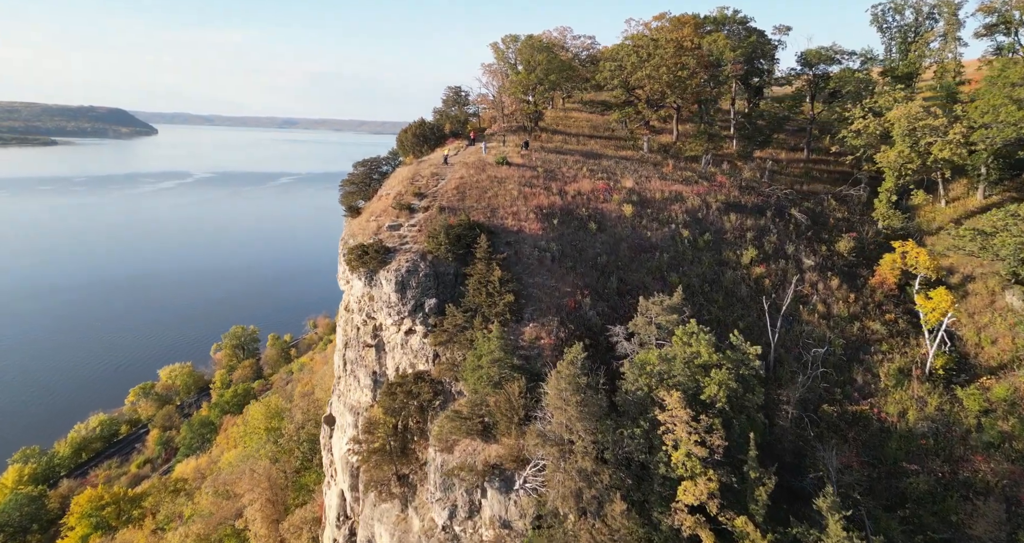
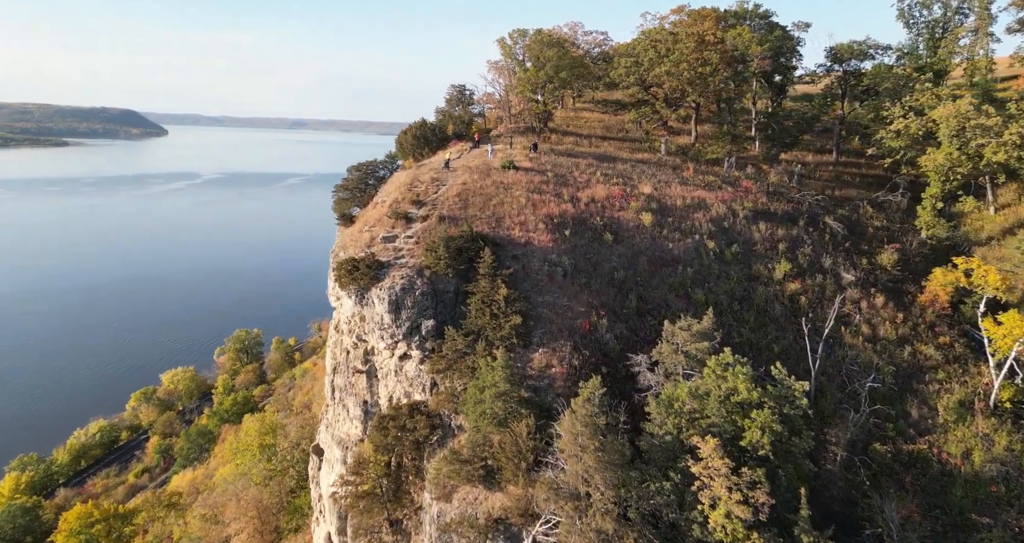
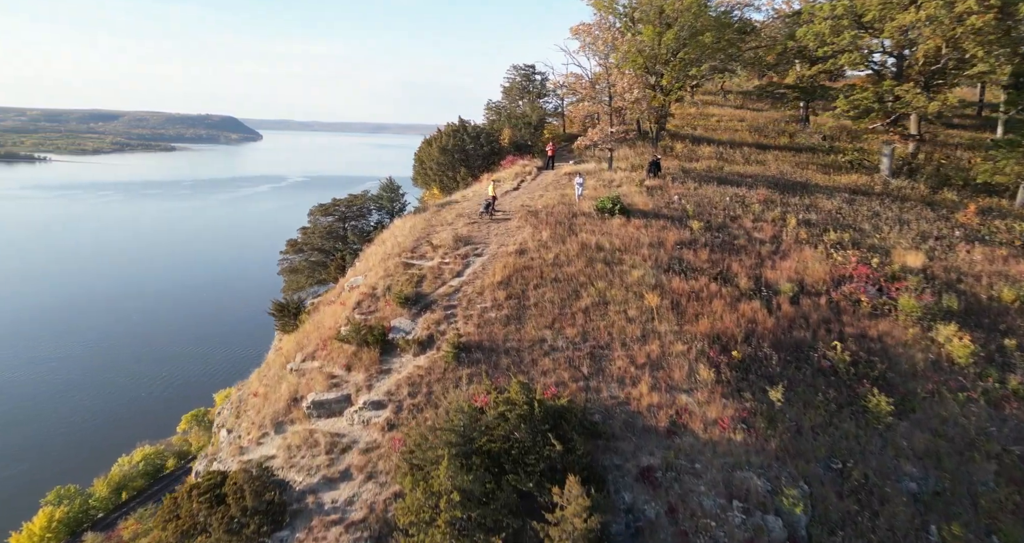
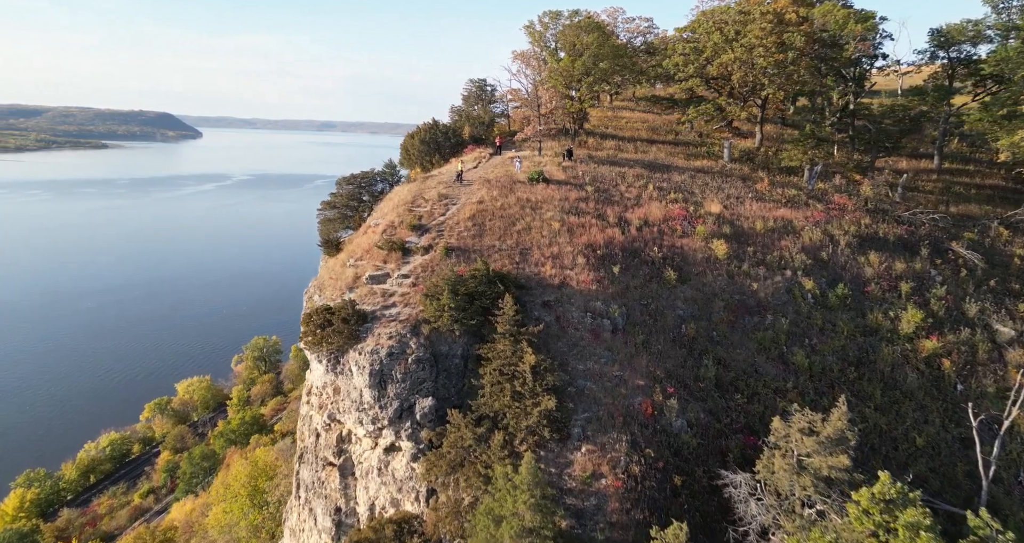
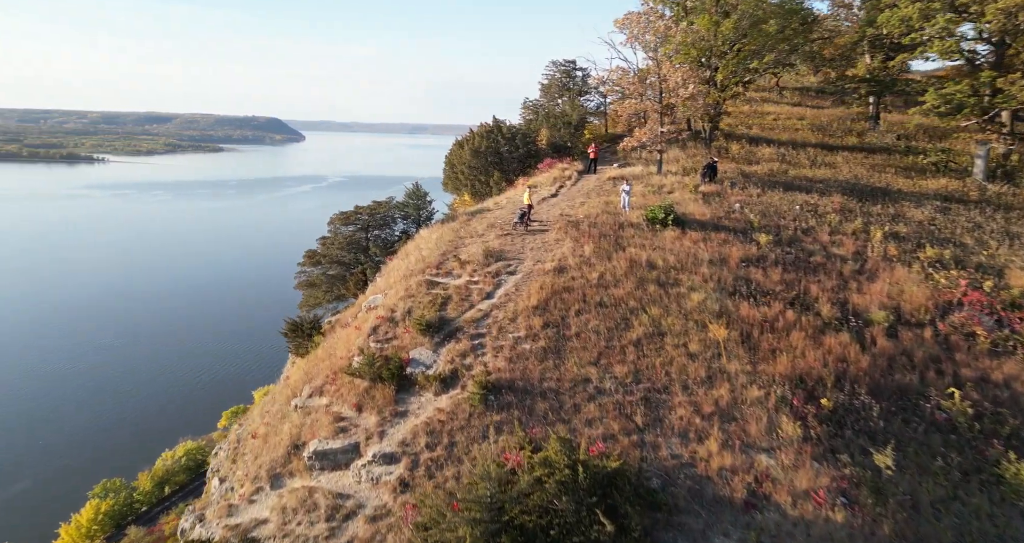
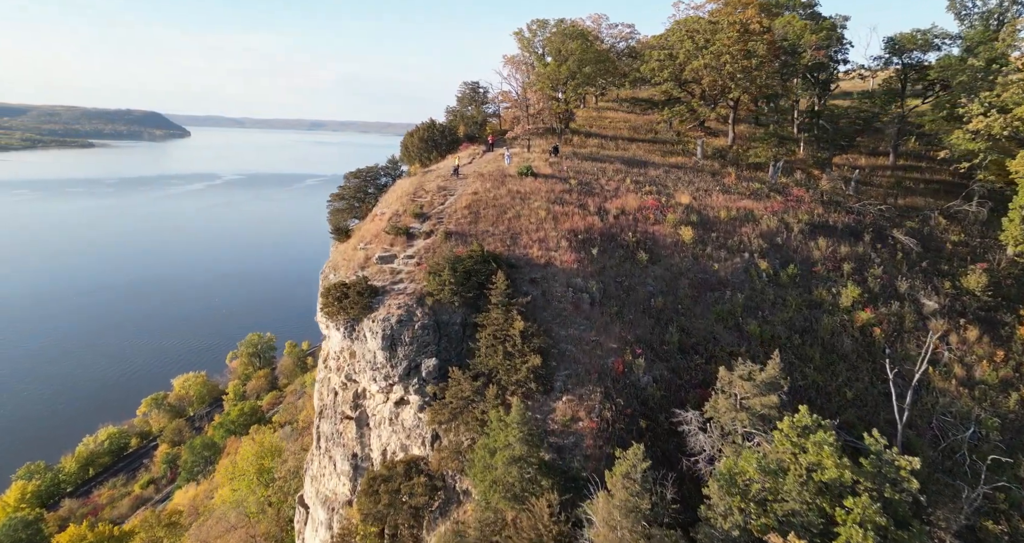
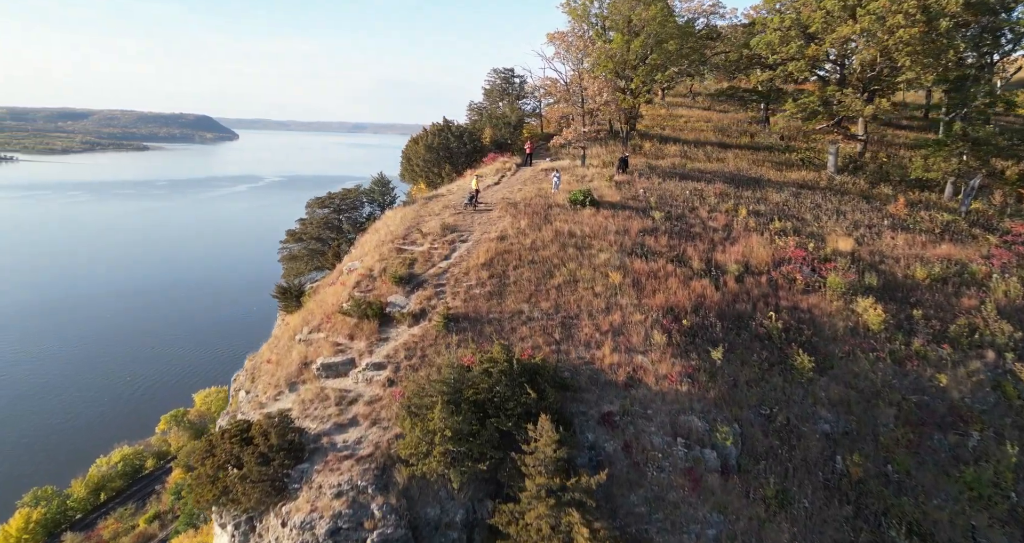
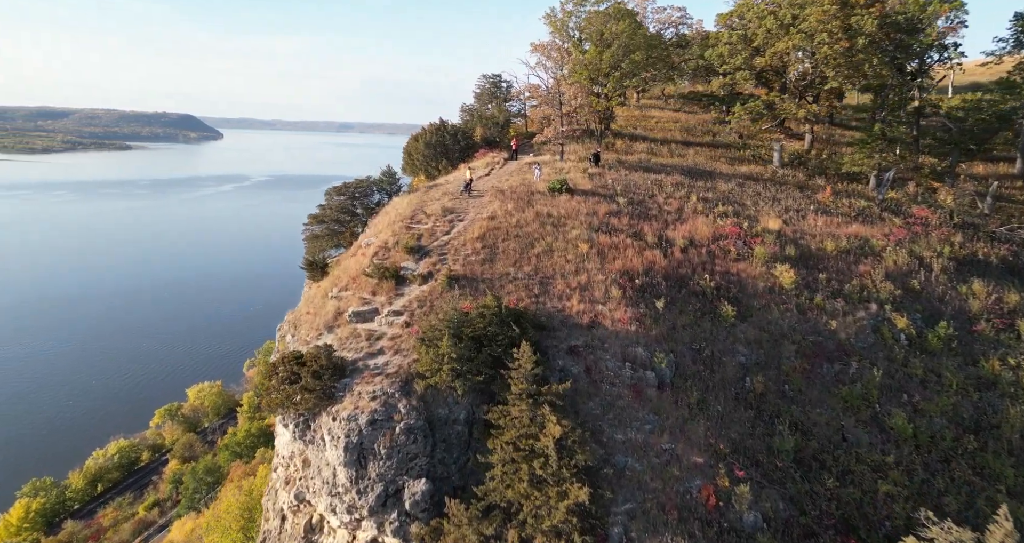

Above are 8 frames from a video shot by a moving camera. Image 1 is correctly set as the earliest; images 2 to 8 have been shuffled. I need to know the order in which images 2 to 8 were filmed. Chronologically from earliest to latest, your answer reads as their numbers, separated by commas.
2, 6, 4, 8, 7, 3, 5
